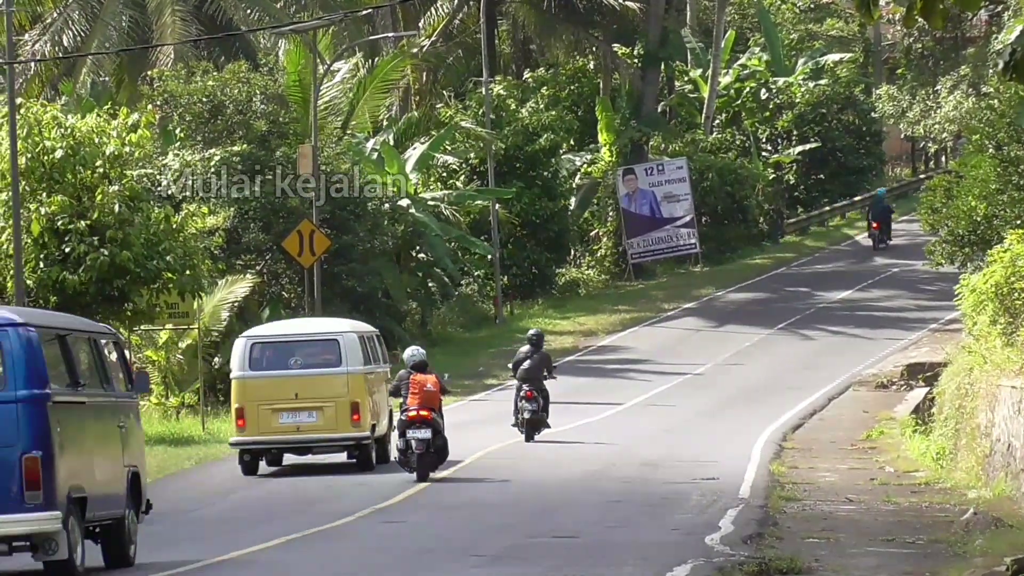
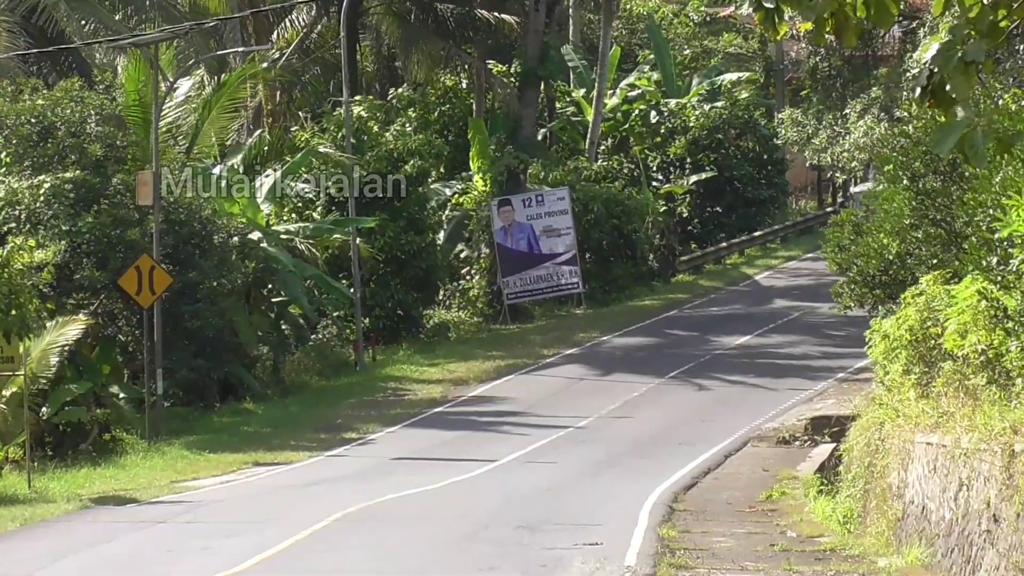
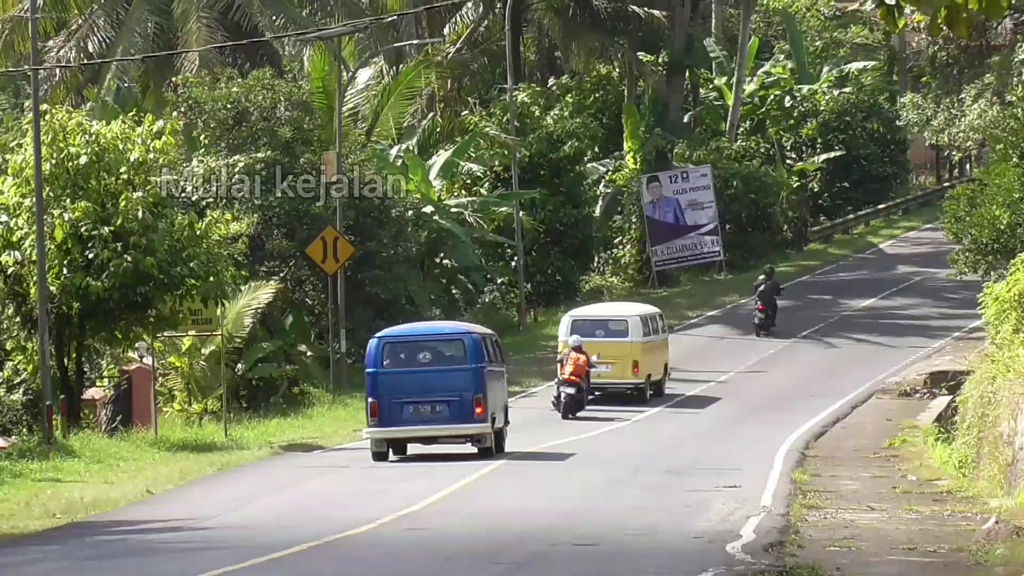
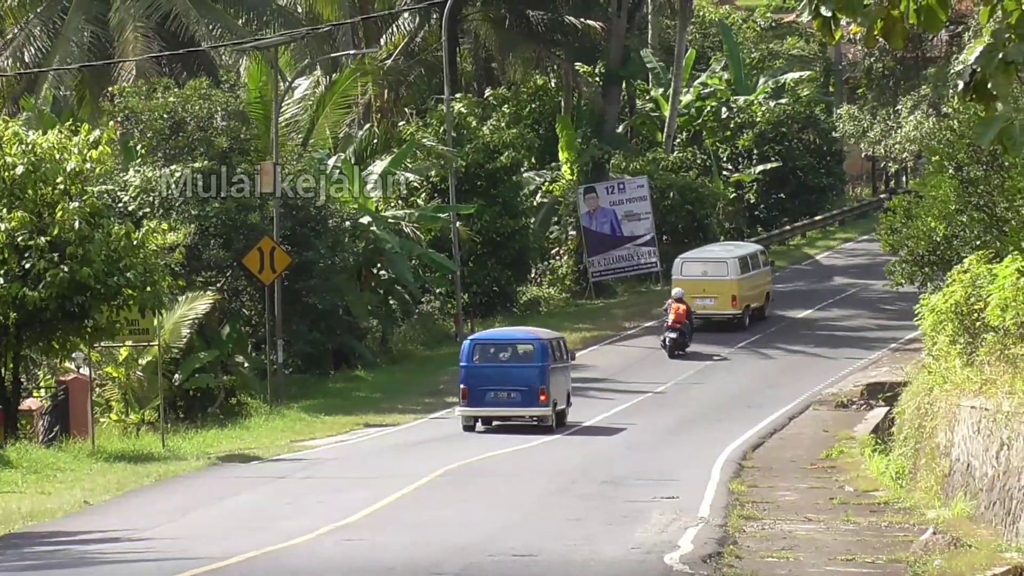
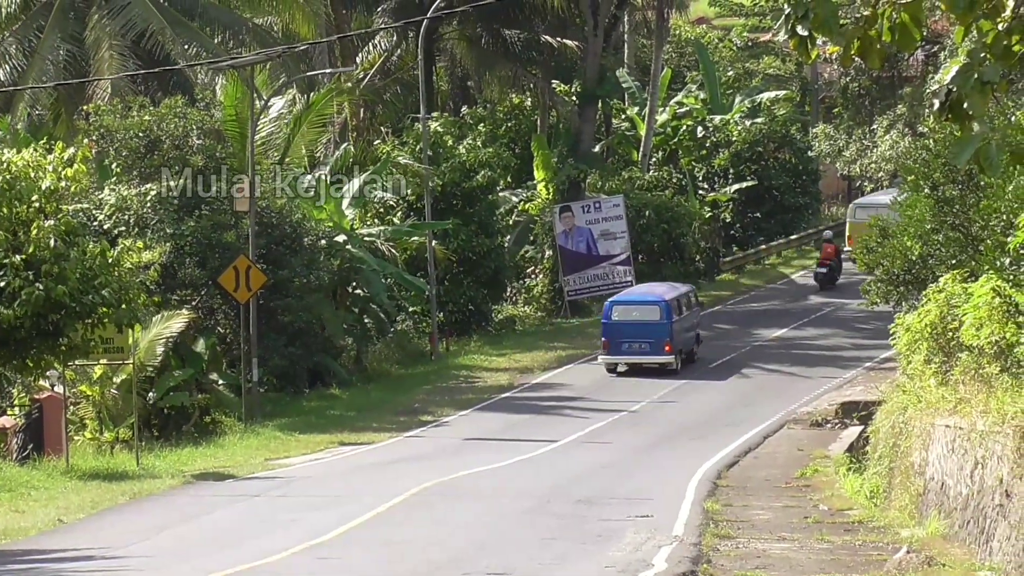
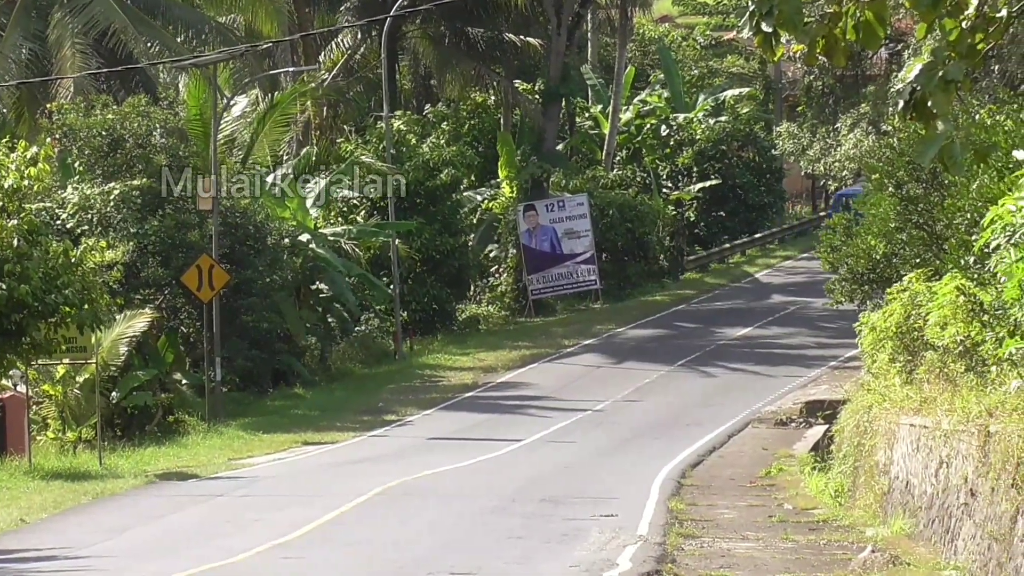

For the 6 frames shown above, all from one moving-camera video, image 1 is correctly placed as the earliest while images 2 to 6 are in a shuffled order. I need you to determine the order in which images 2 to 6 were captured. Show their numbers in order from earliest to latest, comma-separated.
3, 4, 5, 6, 2
